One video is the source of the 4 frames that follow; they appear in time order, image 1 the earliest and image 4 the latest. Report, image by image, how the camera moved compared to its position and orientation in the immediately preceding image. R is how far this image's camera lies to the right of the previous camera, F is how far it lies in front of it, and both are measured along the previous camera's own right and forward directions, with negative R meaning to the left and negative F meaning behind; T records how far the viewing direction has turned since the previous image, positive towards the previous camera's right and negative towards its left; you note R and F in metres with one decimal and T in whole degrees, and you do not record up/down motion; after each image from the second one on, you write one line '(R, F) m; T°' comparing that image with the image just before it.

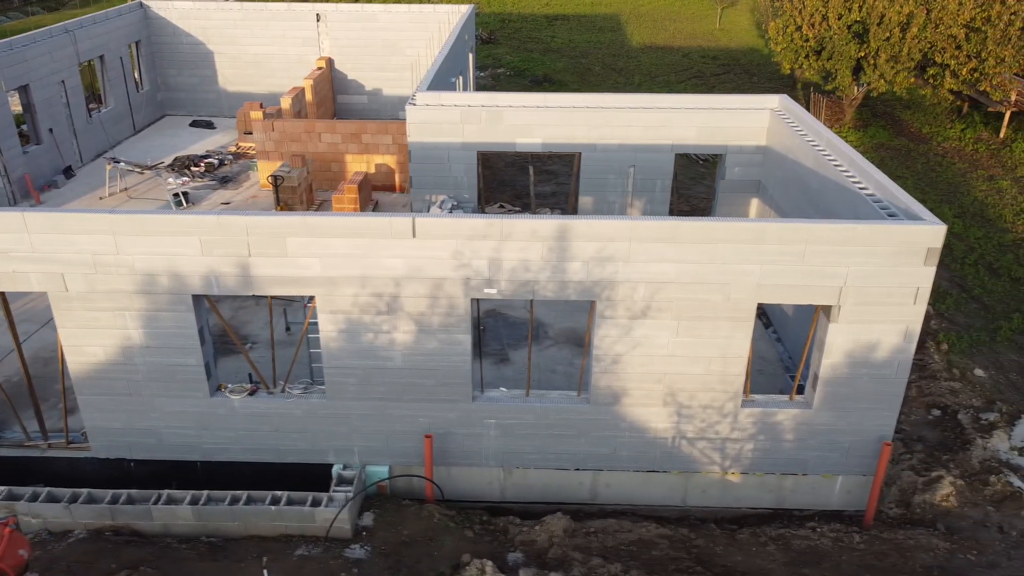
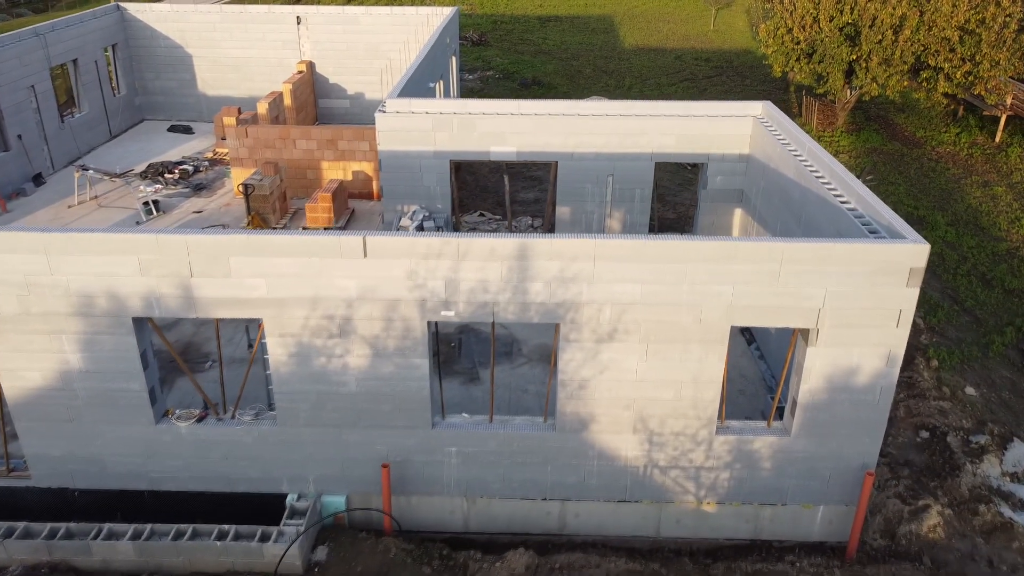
(+0.4, +0.4) m; 0°
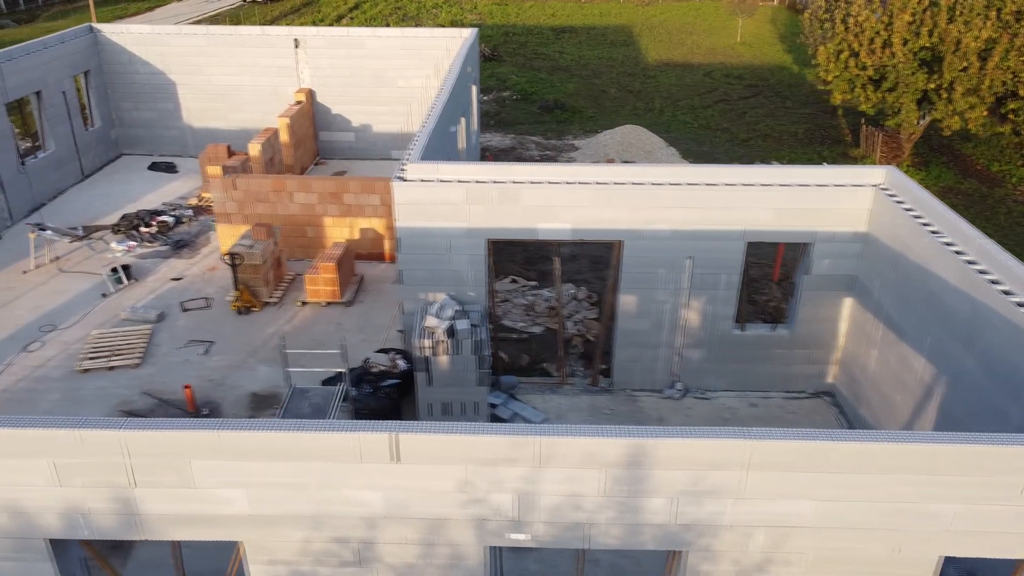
(-0.6, +2.2) m; 0°
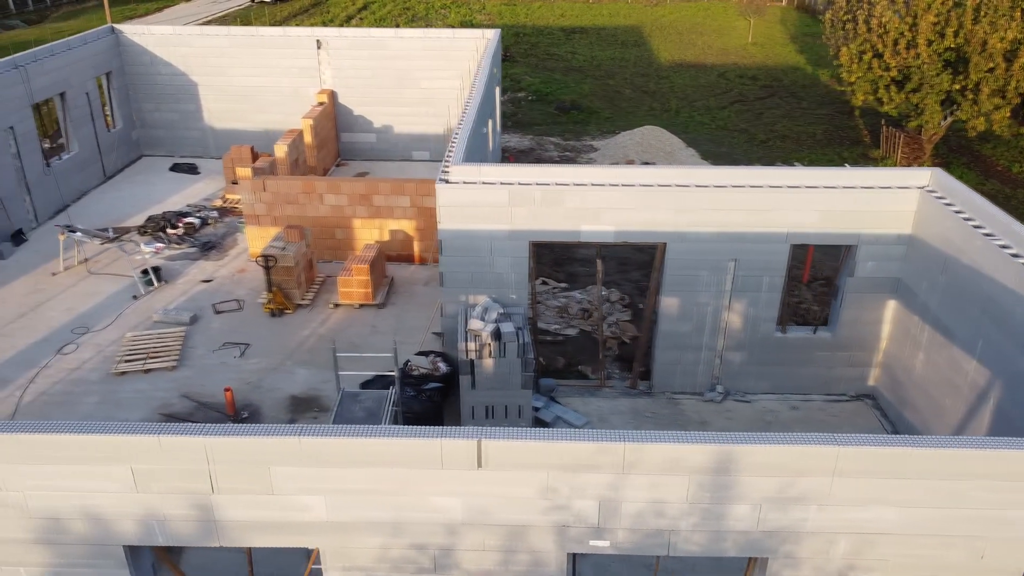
(-0.5, 0.0) m; 0°
